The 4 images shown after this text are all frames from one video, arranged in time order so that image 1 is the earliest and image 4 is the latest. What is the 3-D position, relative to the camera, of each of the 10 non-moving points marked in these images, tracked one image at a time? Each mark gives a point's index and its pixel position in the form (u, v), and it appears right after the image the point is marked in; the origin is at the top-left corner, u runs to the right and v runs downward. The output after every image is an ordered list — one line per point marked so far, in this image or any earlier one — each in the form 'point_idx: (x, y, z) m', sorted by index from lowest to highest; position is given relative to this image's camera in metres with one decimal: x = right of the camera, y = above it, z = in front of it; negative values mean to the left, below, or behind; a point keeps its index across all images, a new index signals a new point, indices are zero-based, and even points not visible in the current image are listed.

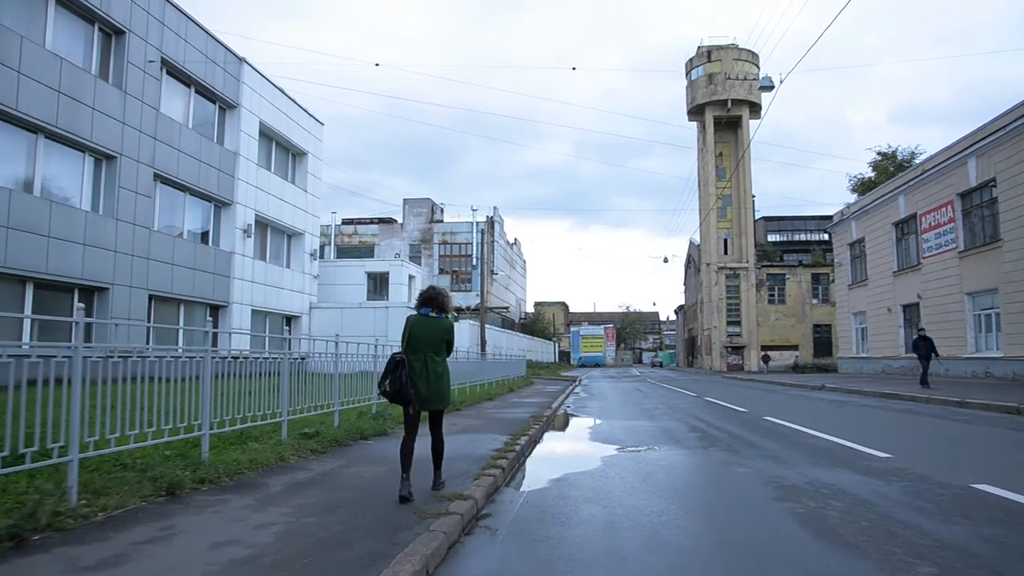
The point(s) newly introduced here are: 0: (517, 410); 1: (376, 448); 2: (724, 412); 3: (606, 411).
0: (+0.1, -2.4, +14.5) m
1: (-1.5, -1.7, +7.8) m
2: (+4.2, -2.4, +14.4) m
3: (+2.1, -2.7, +16.2) m
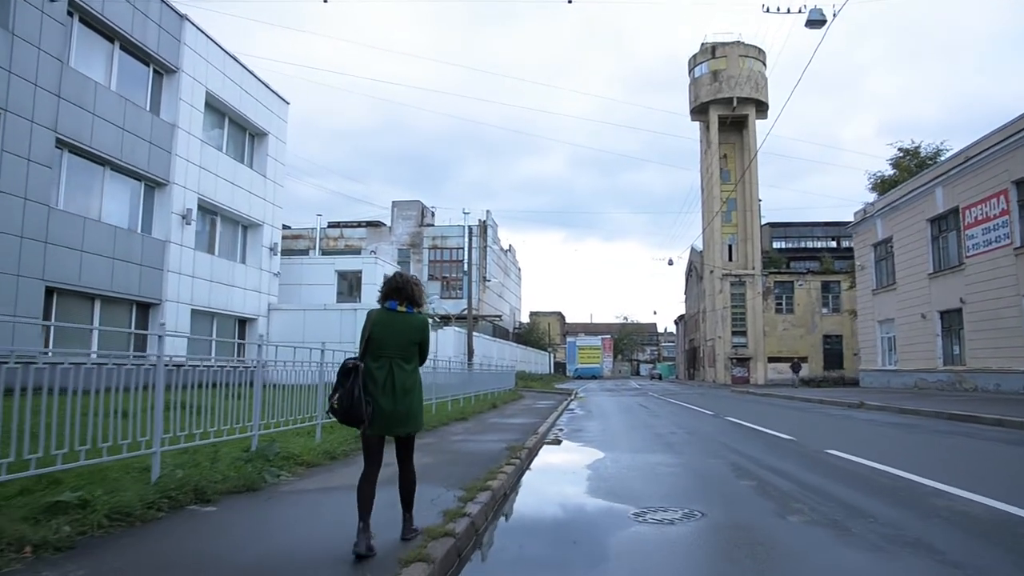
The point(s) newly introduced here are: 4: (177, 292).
0: (-0.3, -2.2, +11.1) m
1: (-1.9, -1.4, +4.4) m
2: (+3.8, -2.3, +11.0) m
3: (+1.7, -2.6, +12.7) m
4: (-9.1, -0.1, +19.9) m
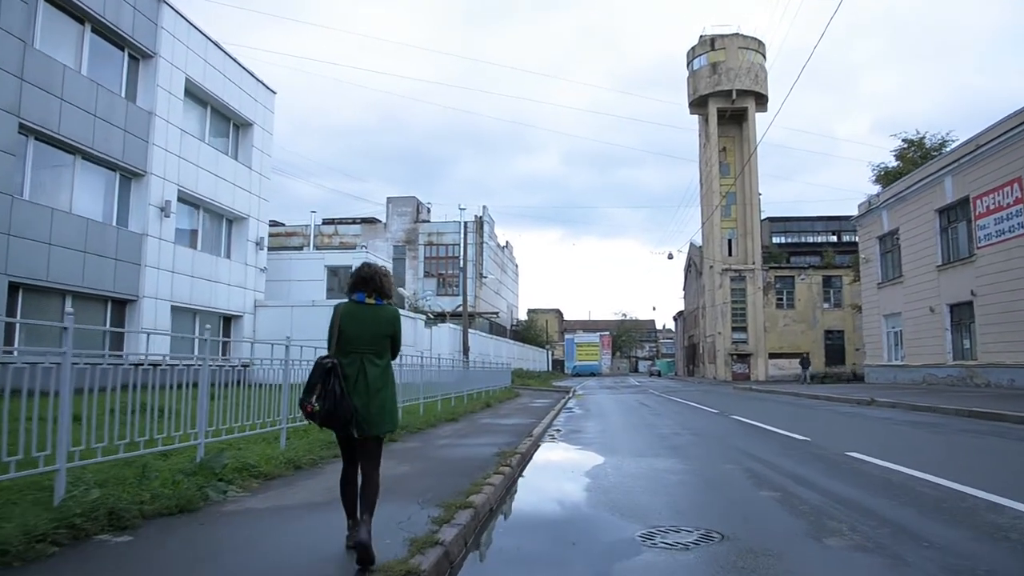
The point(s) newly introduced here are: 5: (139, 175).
0: (-0.4, -2.1, +10.2) m
1: (-2.0, -1.3, +3.5) m
2: (+3.7, -2.1, +10.2) m
3: (+1.6, -2.4, +11.9) m
4: (-9.2, 0.0, +19.0) m
5: (-9.5, +2.8, +18.6) m
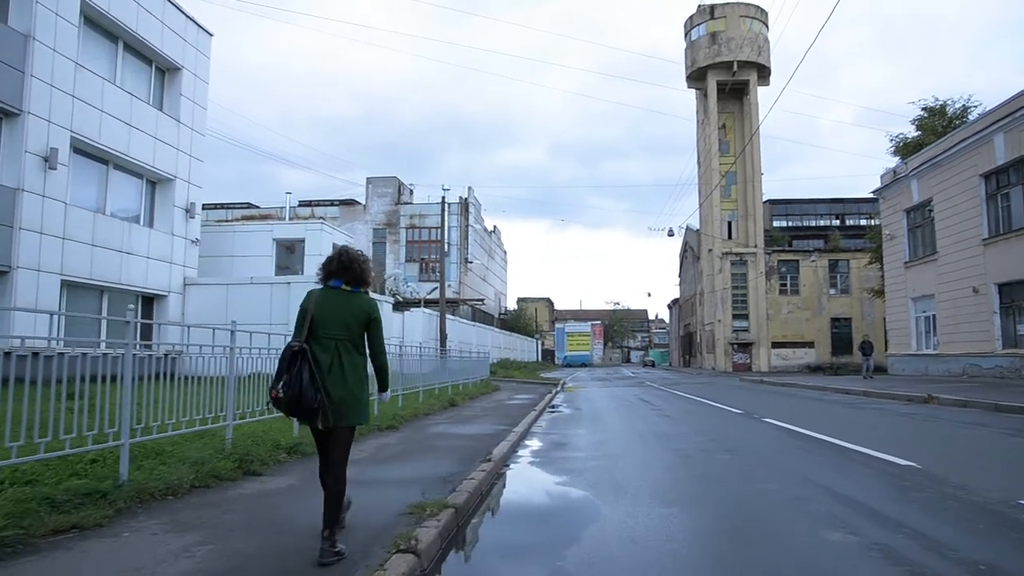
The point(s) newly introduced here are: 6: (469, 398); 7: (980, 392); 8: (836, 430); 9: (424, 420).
0: (-0.9, -1.6, +6.6) m
1: (-2.4, -0.9, -0.1) m
2: (+3.2, -1.6, +6.6) m
3: (+1.0, -1.9, +8.2) m
4: (-9.8, +0.6, +15.2) m
5: (-10.0, +3.5, +14.7) m
6: (-1.1, -2.7, +17.9) m
7: (+10.6, -2.4, +16.5) m
8: (+4.8, -2.1, +10.7) m
9: (-1.4, -2.1, +11.9) m
